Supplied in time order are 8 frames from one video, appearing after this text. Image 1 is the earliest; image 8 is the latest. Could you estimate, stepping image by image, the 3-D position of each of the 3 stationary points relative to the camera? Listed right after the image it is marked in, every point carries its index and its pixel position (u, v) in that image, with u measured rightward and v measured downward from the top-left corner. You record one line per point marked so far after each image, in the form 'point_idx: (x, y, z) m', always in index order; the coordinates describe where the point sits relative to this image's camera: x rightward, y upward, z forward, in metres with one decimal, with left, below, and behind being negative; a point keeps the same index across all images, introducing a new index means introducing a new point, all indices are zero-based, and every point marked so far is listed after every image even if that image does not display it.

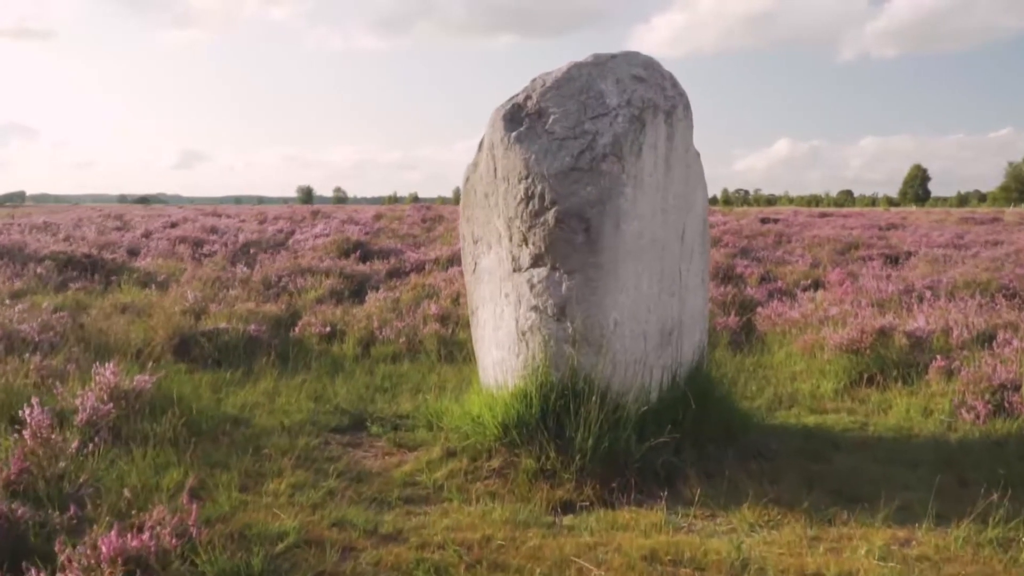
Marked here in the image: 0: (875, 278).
0: (+3.8, +0.1, +8.5) m
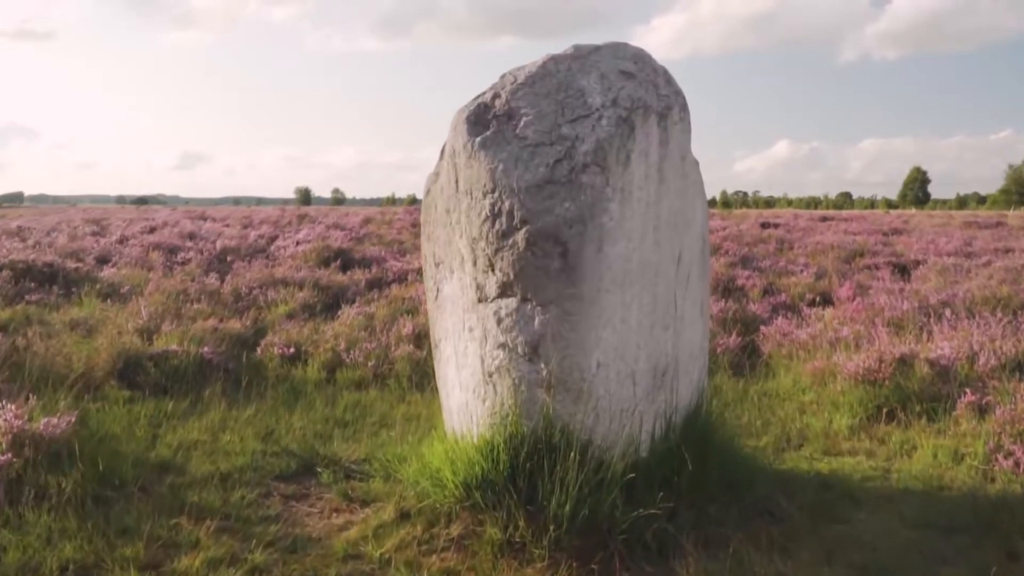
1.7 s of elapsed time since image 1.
0: (+3.6, 0.0, +8.0) m
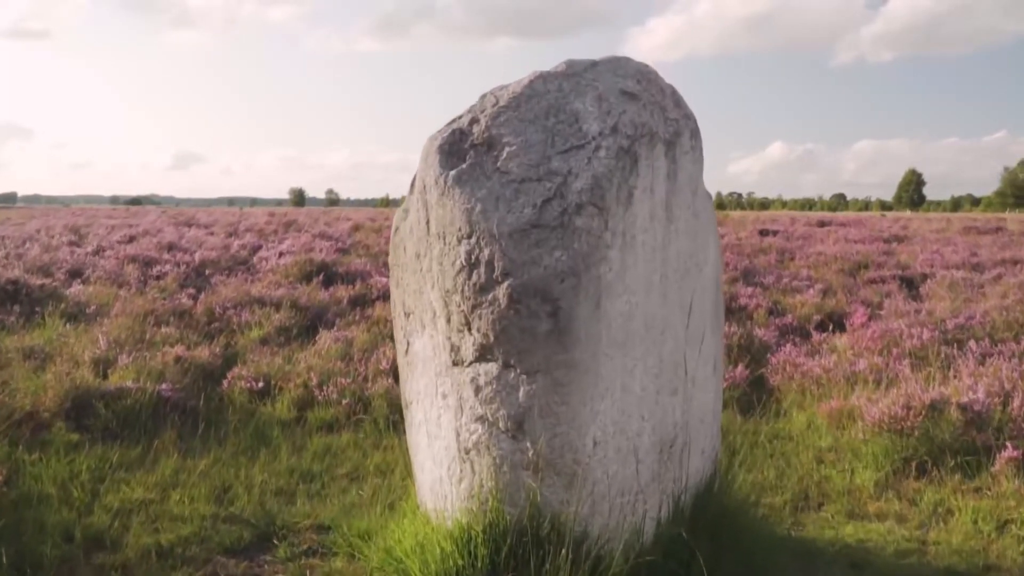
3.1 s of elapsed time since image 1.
0: (+3.5, -0.2, +7.5) m
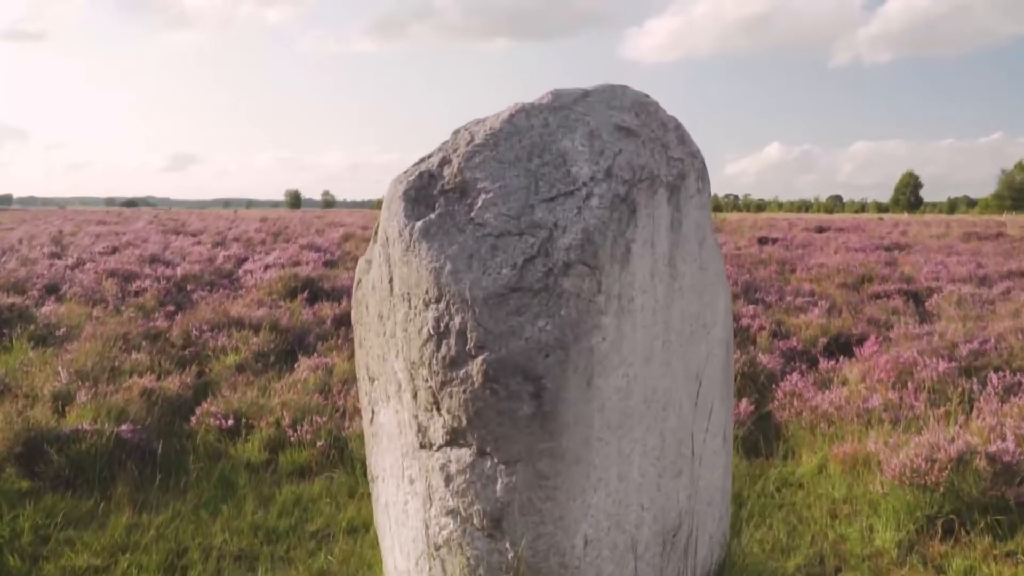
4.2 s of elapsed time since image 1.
0: (+3.4, -0.4, +7.1) m
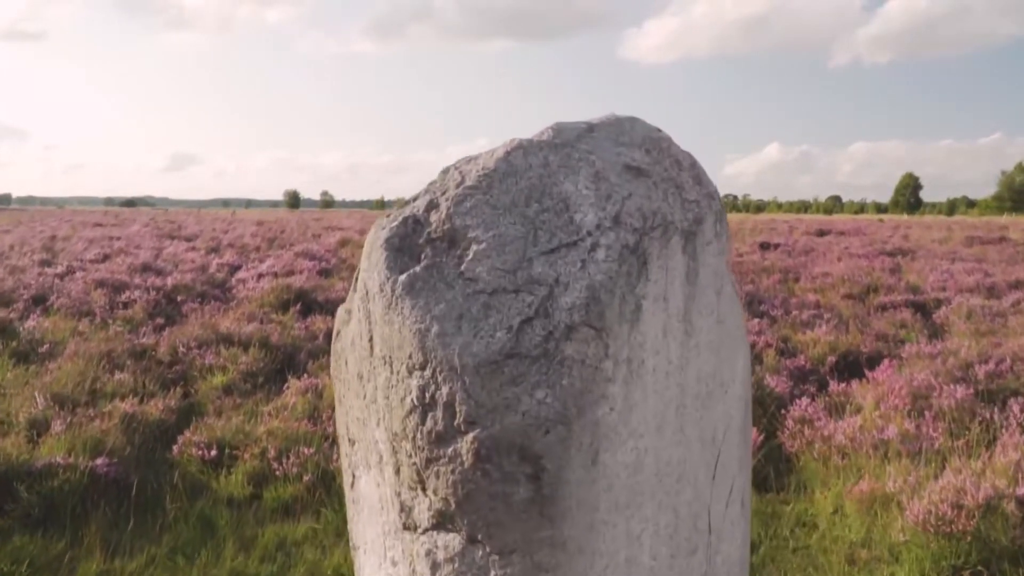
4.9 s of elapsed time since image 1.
0: (+3.4, -0.6, +6.9) m
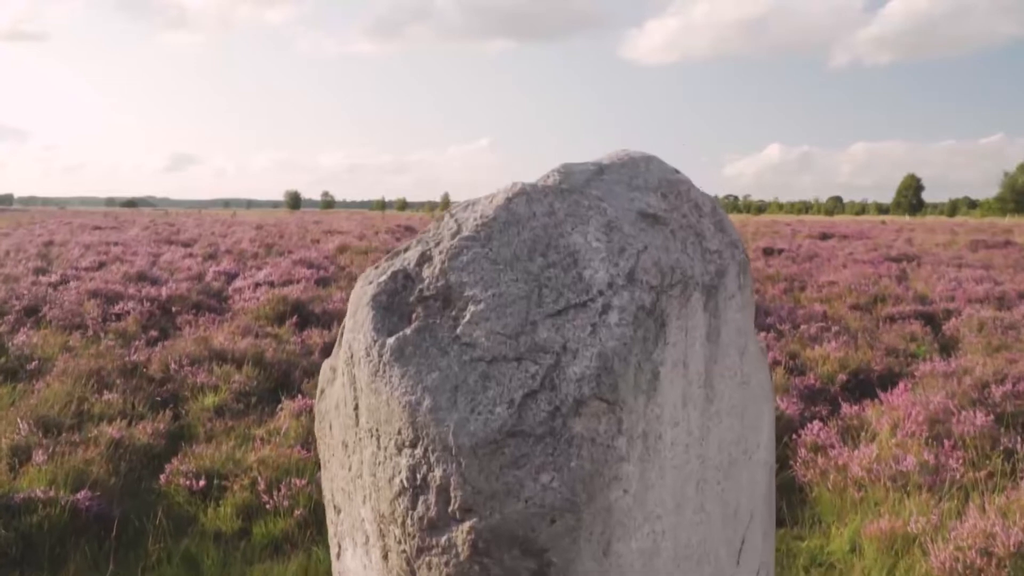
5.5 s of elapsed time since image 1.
0: (+3.4, -0.7, +6.7) m
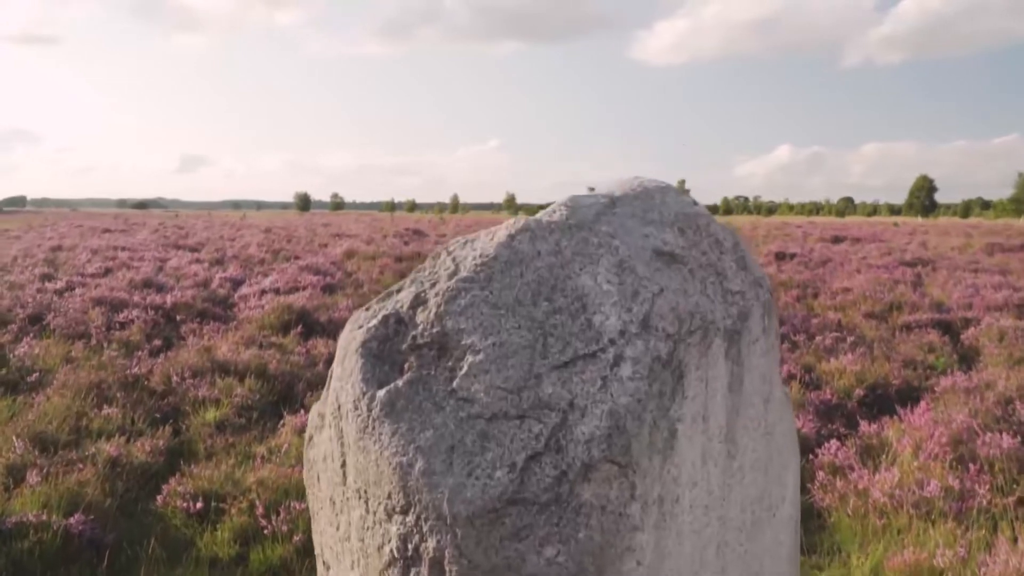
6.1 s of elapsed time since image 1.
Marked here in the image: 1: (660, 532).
0: (+3.5, -0.8, +6.5) m
1: (+0.3, -0.5, +1.5) m
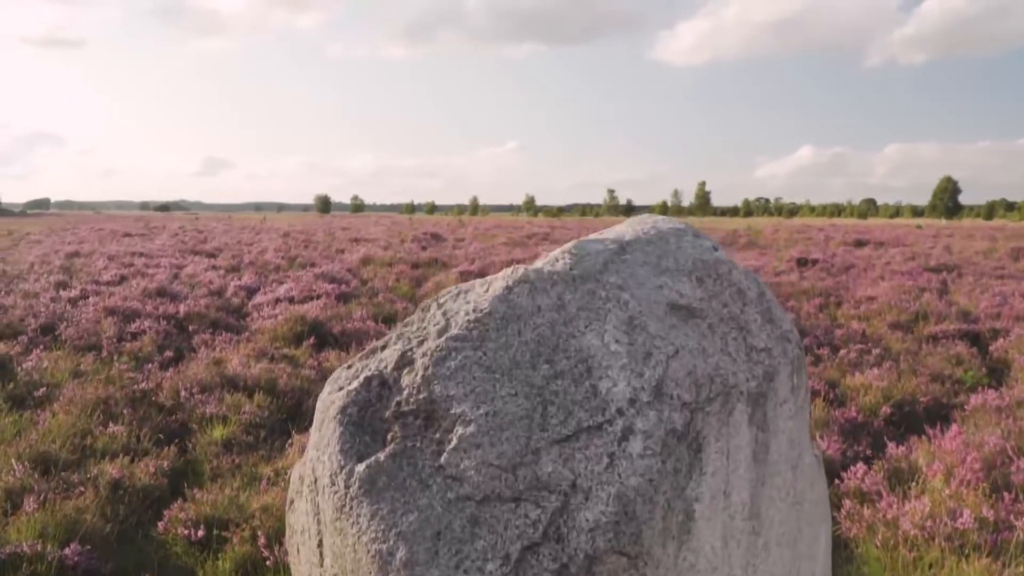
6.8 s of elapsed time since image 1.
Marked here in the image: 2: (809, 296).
0: (+3.6, -0.9, +6.2) m
1: (+0.3, -0.6, +1.4) m
2: (+4.6, -0.1, +12.7) m
